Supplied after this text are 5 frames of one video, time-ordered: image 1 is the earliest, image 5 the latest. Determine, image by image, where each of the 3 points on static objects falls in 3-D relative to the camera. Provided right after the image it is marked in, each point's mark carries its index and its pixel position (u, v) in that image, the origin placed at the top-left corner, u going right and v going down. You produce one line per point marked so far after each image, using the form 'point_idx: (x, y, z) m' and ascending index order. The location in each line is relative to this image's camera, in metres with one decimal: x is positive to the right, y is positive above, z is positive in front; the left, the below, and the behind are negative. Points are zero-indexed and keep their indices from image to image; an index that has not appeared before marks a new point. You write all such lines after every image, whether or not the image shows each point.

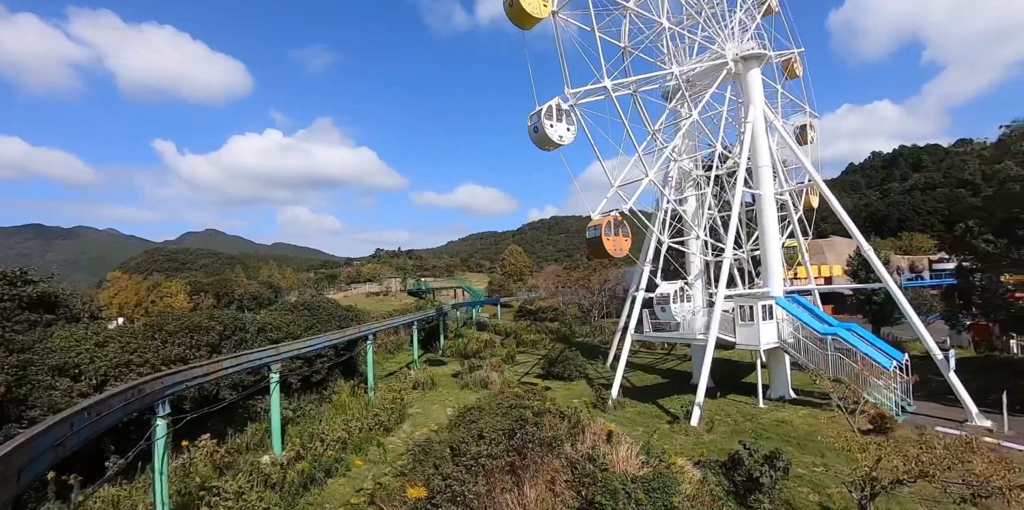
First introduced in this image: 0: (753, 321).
0: (+7.1, -1.9, +14.7) m
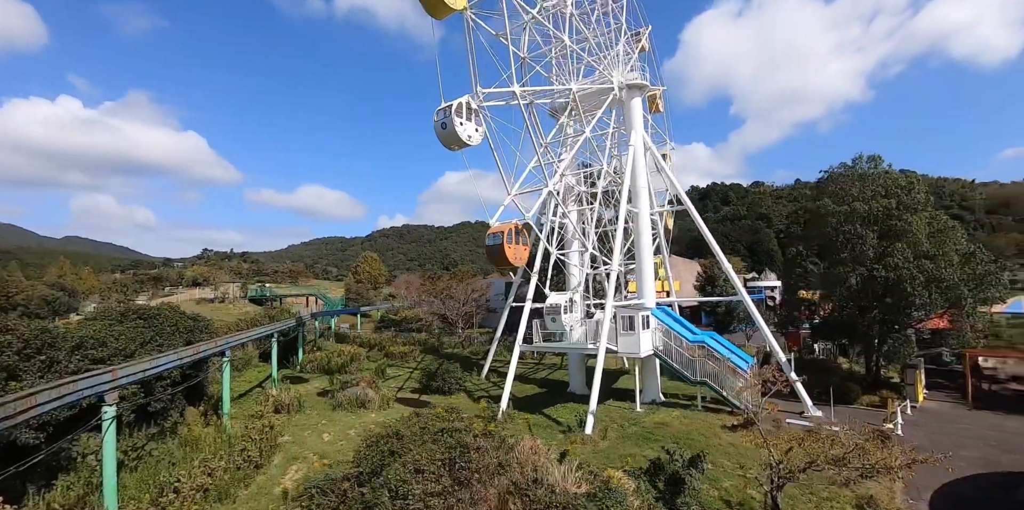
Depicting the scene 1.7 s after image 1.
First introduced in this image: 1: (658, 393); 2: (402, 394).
0: (+3.8, -2.3, +15.7) m
1: (+4.7, -4.5, +16.4) m
2: (-3.6, -4.5, +16.6) m
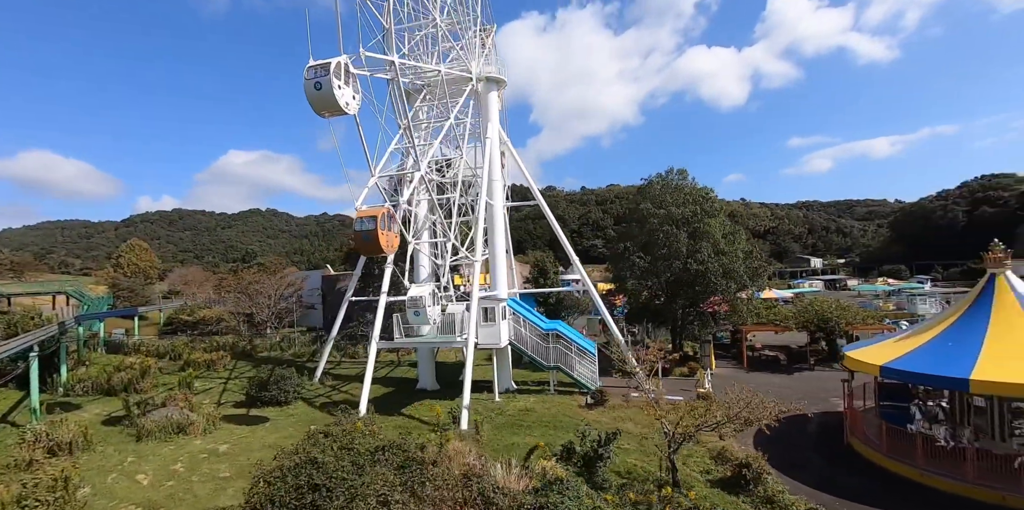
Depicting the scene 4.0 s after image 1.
0: (-0.5, -2.1, +15.8) m
1: (0.0, -4.2, +16.9) m
2: (-7.7, -4.2, +13.5) m
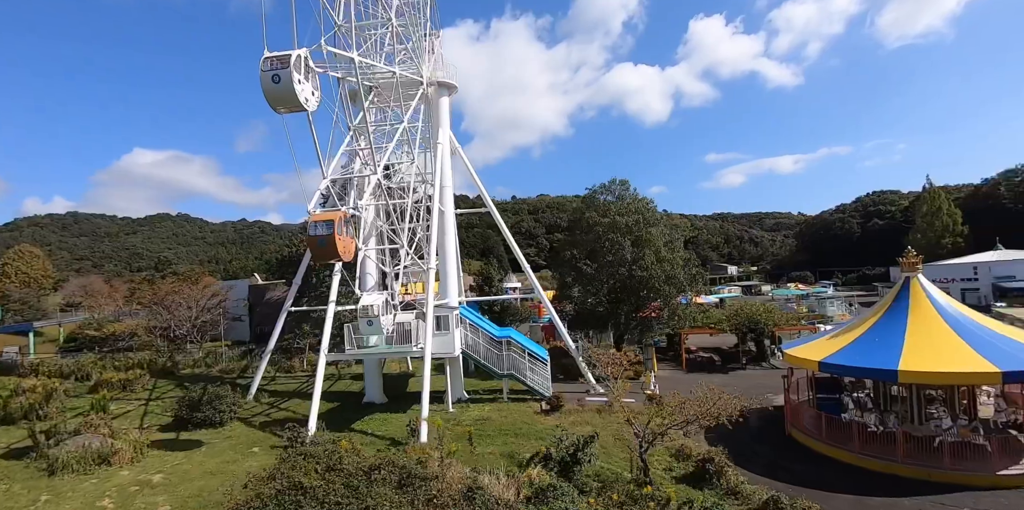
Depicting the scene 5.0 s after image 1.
0: (-1.9, -2.3, +15.5) m
1: (-1.6, -4.5, +16.6) m
2: (-8.7, -4.3, +12.1) m
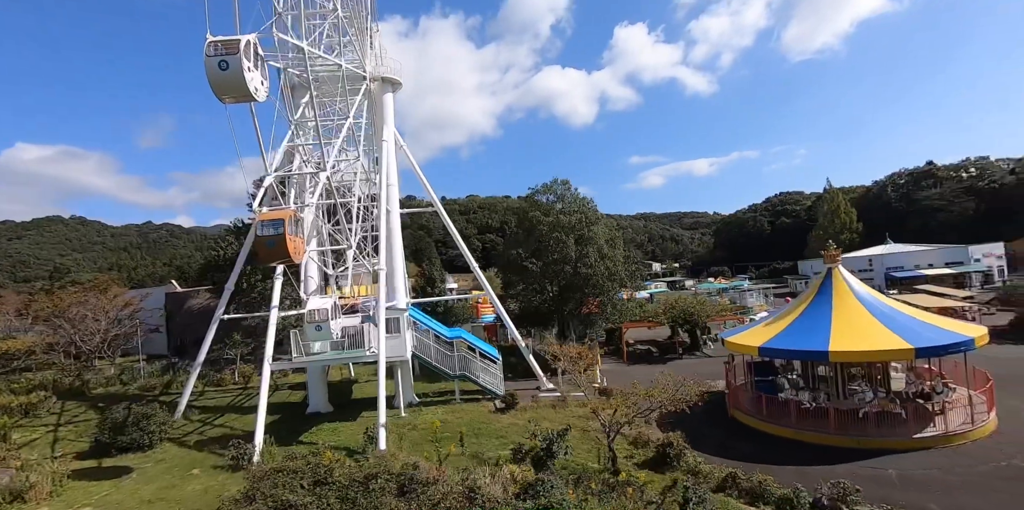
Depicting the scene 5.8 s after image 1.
0: (-3.3, -2.3, +15.1) m
1: (-3.2, -4.5, +16.3) m
2: (-9.4, -4.5, +10.7) m
